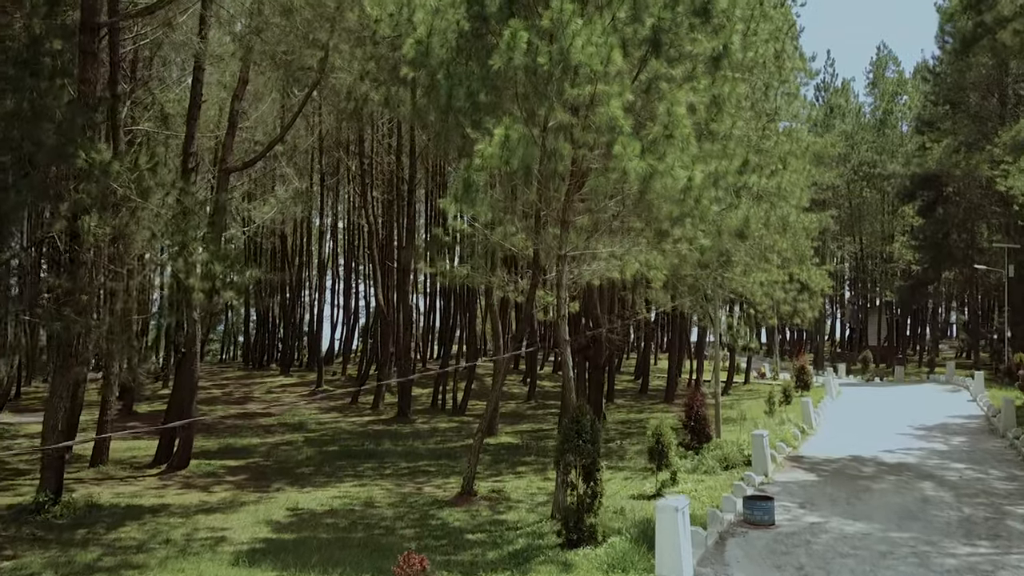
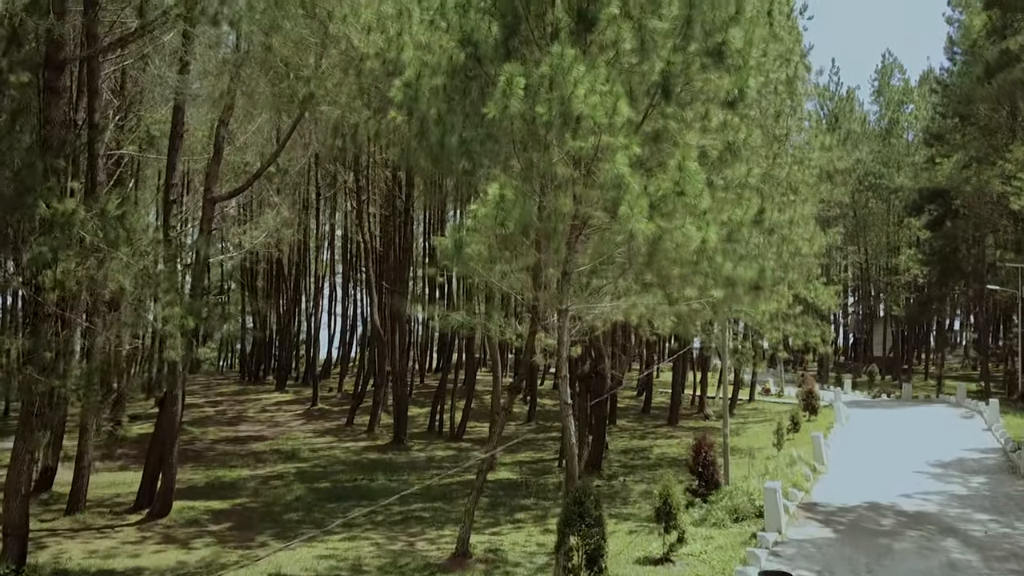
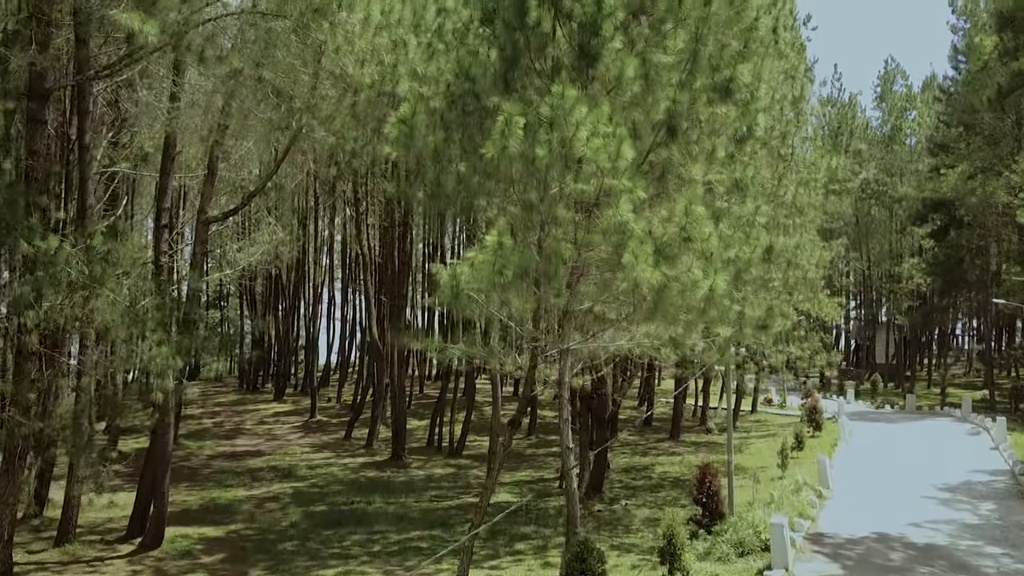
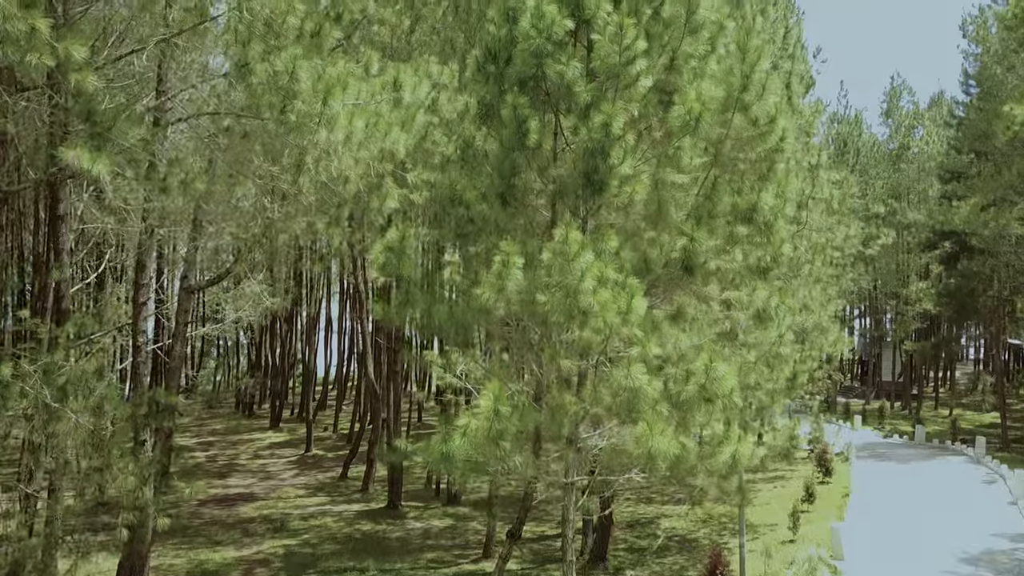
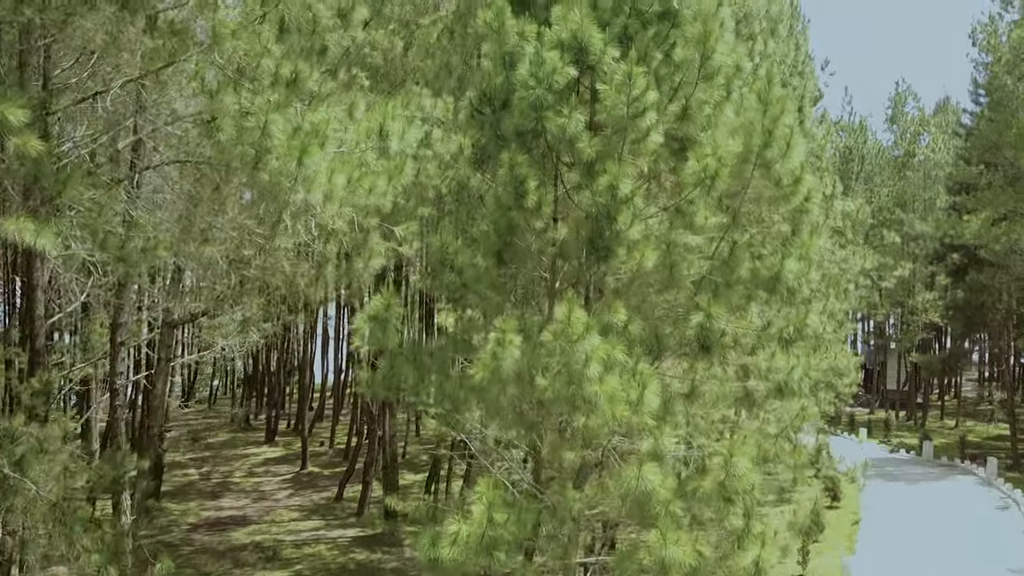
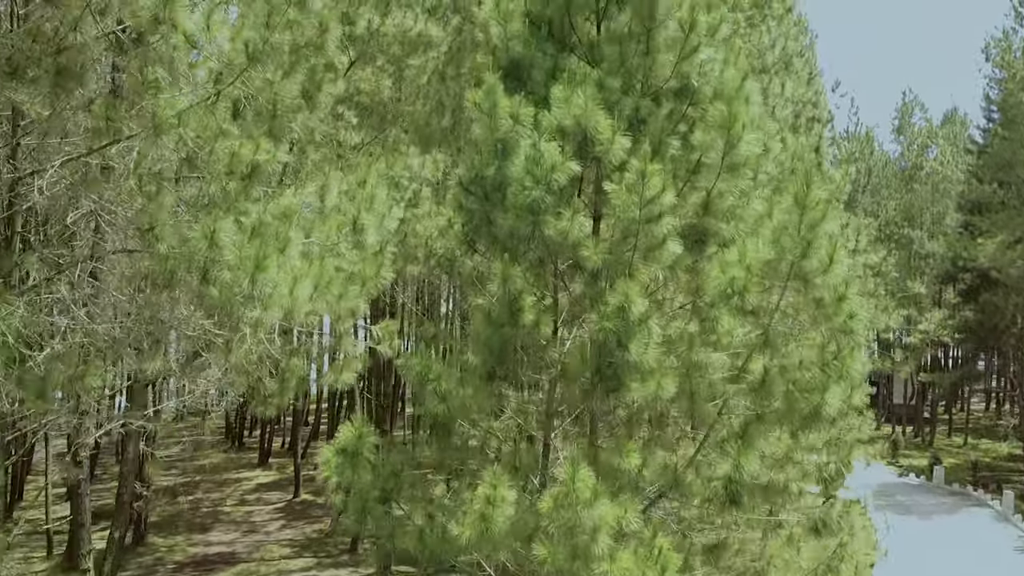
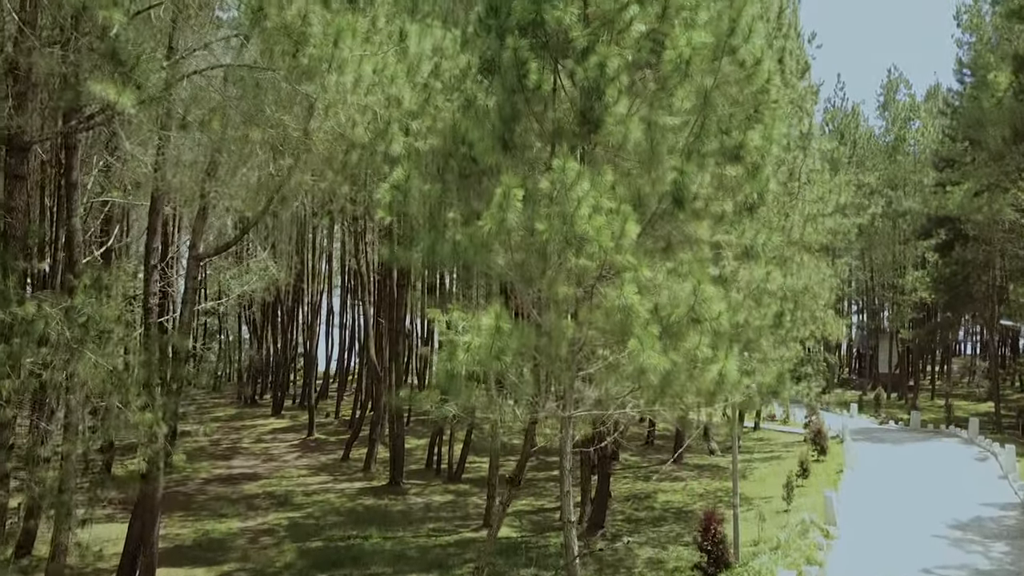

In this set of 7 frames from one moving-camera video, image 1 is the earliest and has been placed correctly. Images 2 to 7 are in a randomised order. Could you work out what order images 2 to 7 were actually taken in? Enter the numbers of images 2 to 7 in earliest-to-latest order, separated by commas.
2, 3, 7, 4, 5, 6
